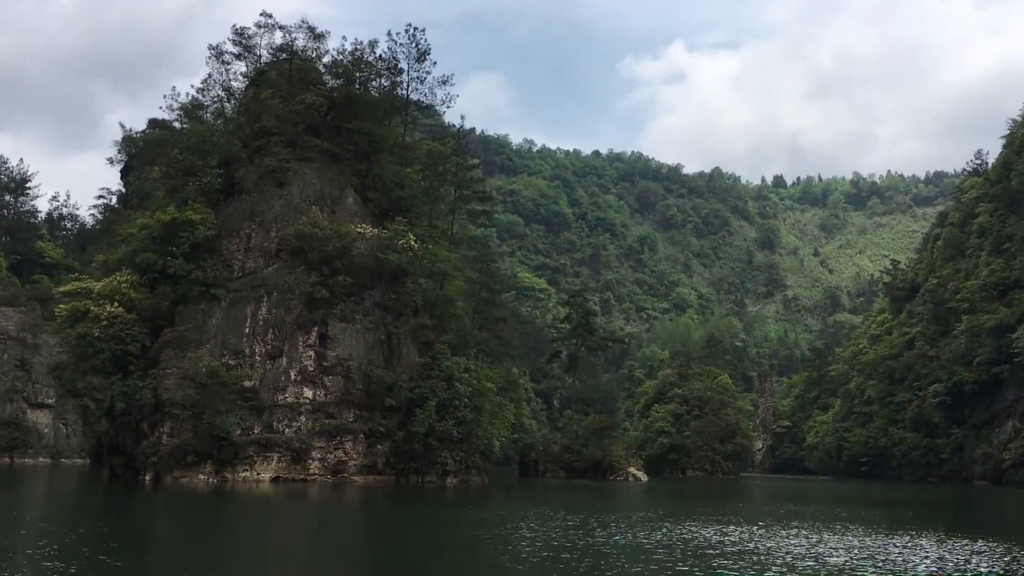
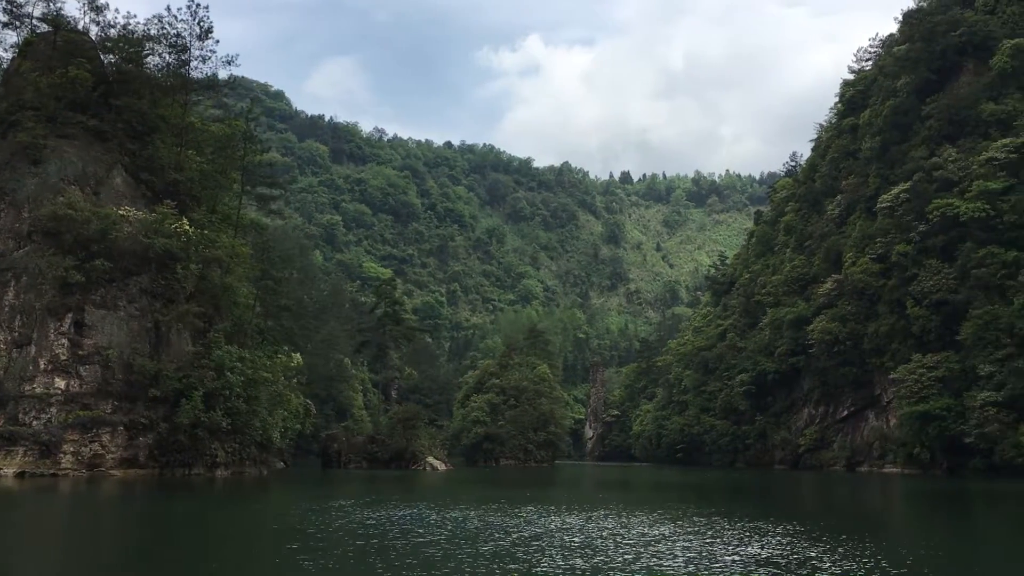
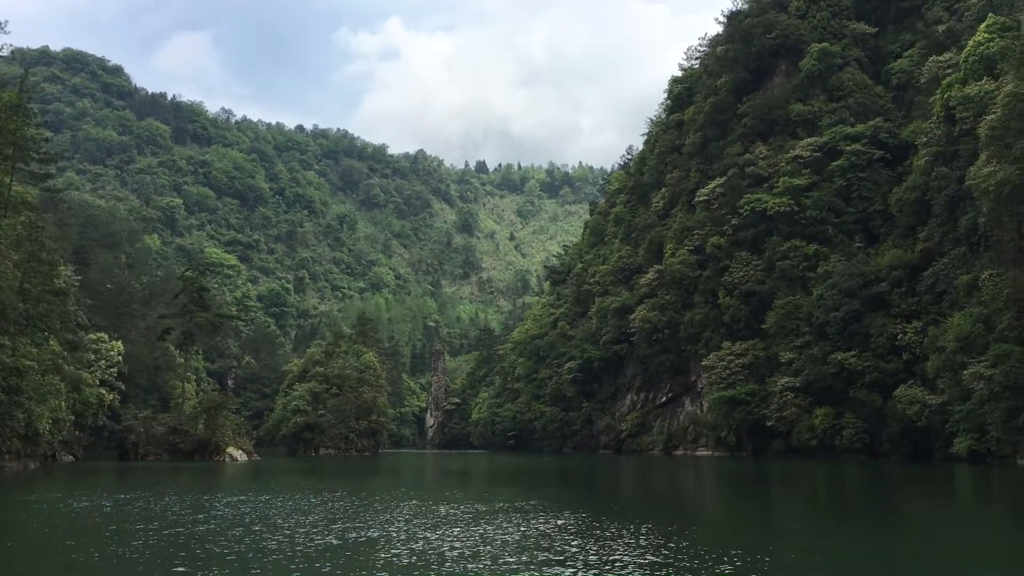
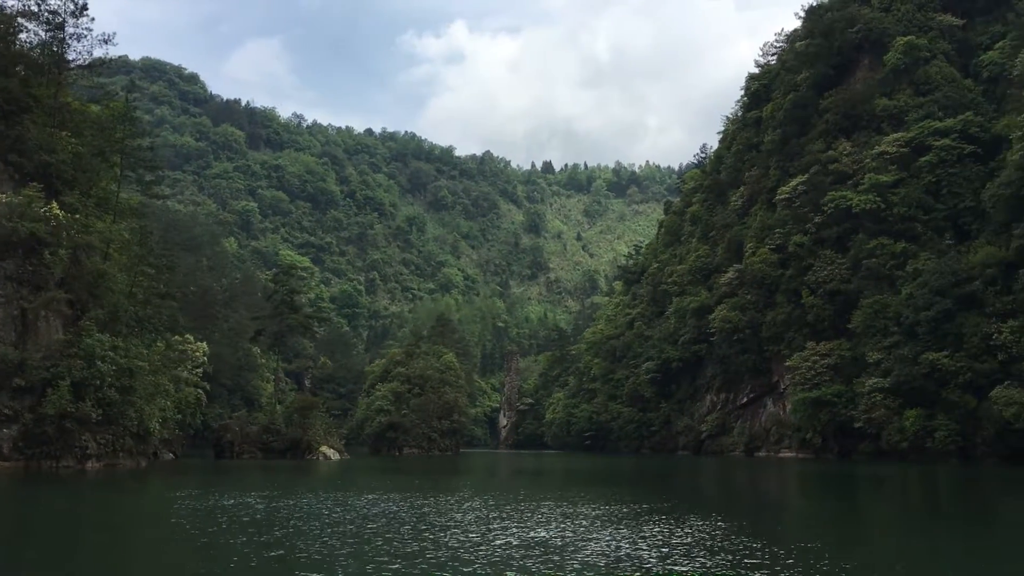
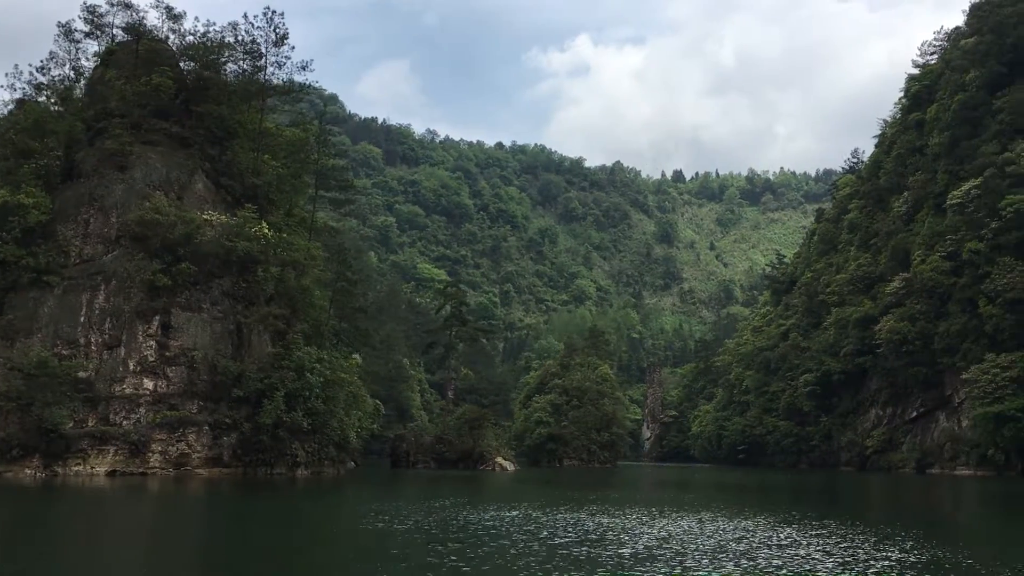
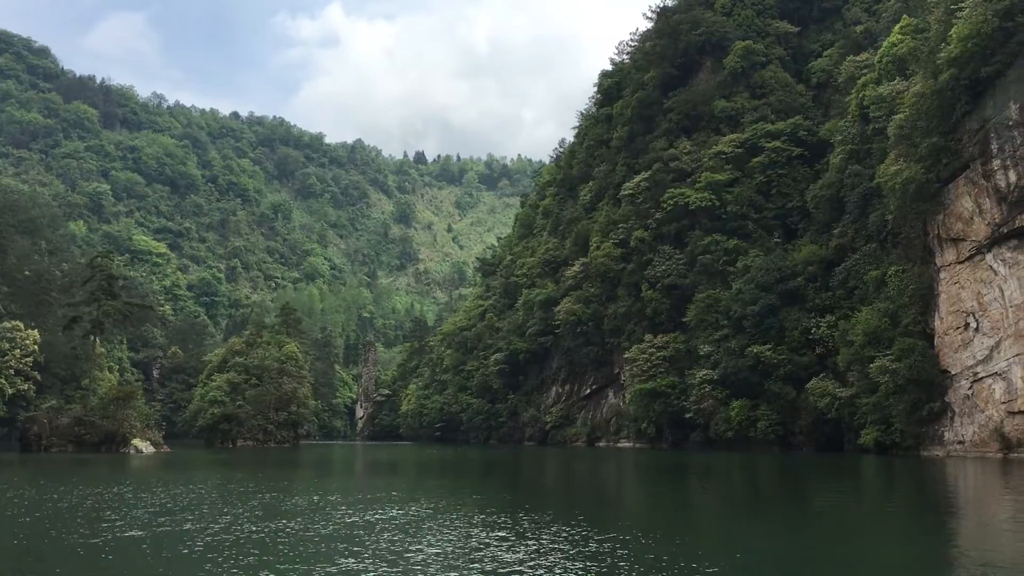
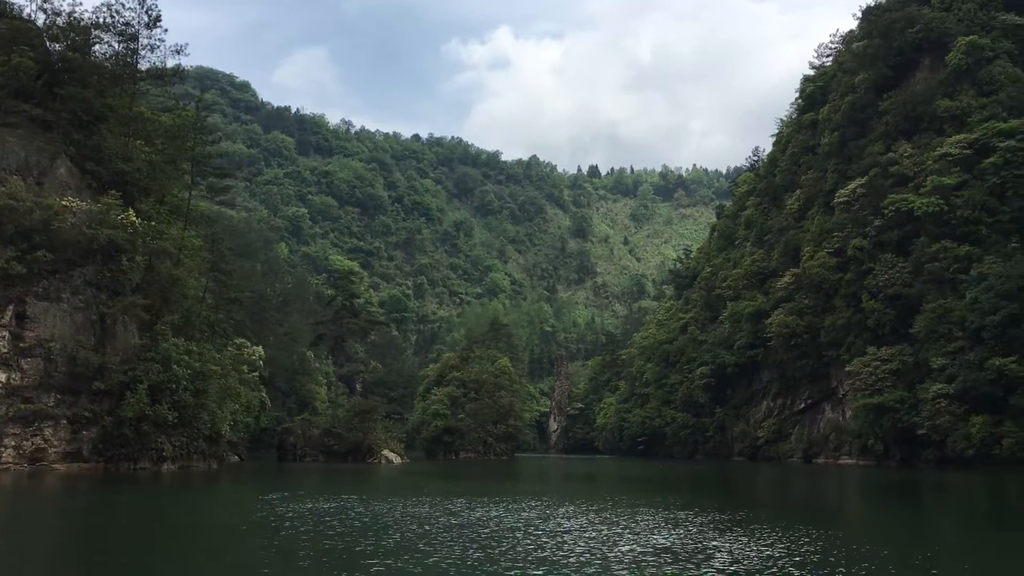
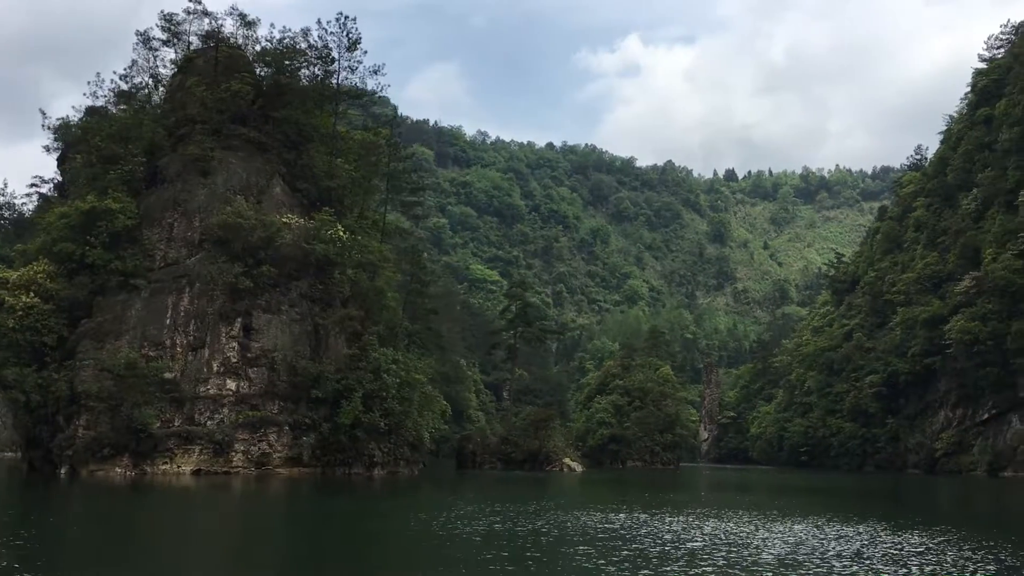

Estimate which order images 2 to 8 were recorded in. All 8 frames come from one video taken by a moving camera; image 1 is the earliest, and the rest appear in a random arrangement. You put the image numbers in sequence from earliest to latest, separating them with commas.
8, 5, 2, 7, 4, 3, 6
